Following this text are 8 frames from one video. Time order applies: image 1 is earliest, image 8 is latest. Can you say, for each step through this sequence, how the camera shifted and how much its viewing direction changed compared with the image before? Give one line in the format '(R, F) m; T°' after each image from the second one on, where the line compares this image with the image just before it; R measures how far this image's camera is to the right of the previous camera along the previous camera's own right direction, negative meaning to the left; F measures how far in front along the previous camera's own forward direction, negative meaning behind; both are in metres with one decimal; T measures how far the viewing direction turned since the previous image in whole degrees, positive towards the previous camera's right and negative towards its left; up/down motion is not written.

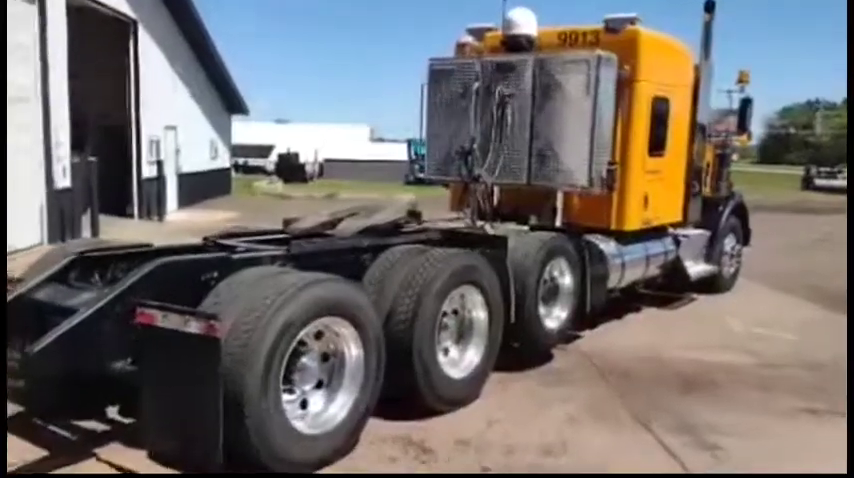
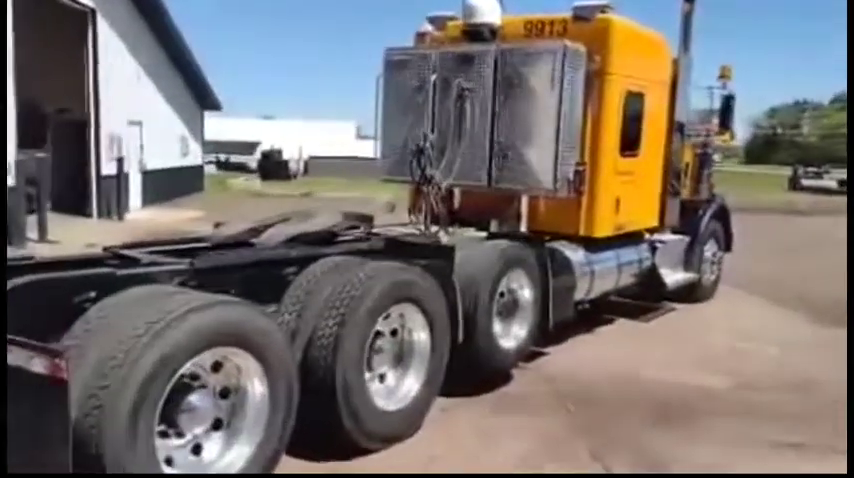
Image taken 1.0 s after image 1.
(+0.4, +0.7) m; +1°
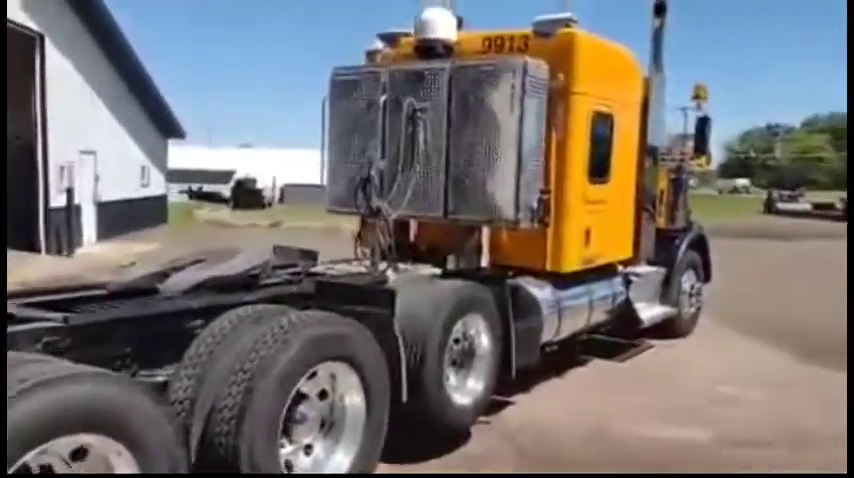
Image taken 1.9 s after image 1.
(+0.3, +0.8) m; +2°
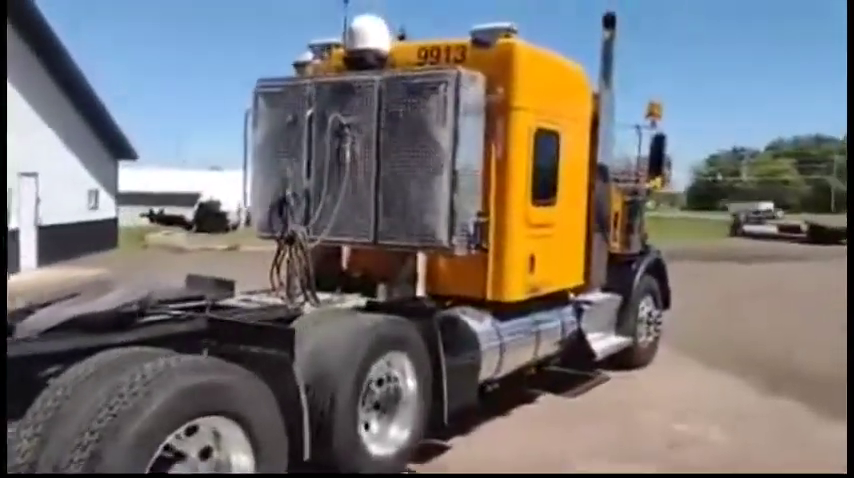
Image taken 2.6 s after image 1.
(+0.4, +0.6) m; +2°
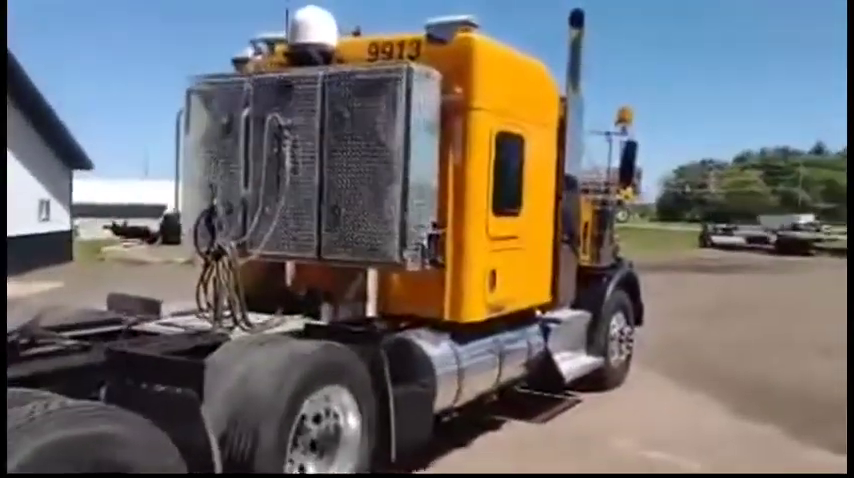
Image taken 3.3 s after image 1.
(+0.2, +0.6) m; +2°
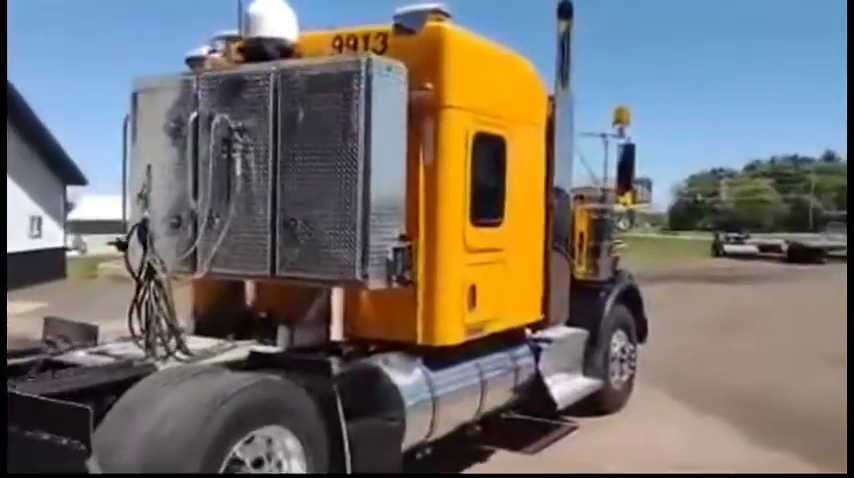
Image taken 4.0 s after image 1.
(+0.3, +0.6) m; -1°
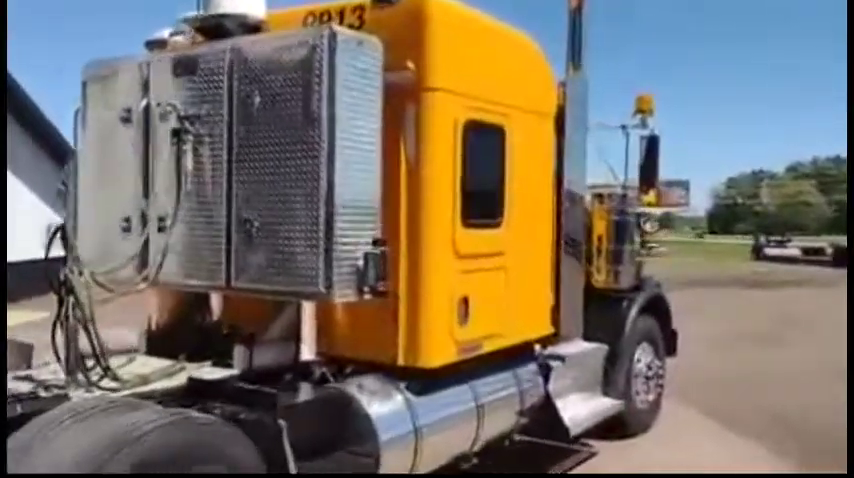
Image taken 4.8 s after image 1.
(+0.3, +0.8) m; -3°
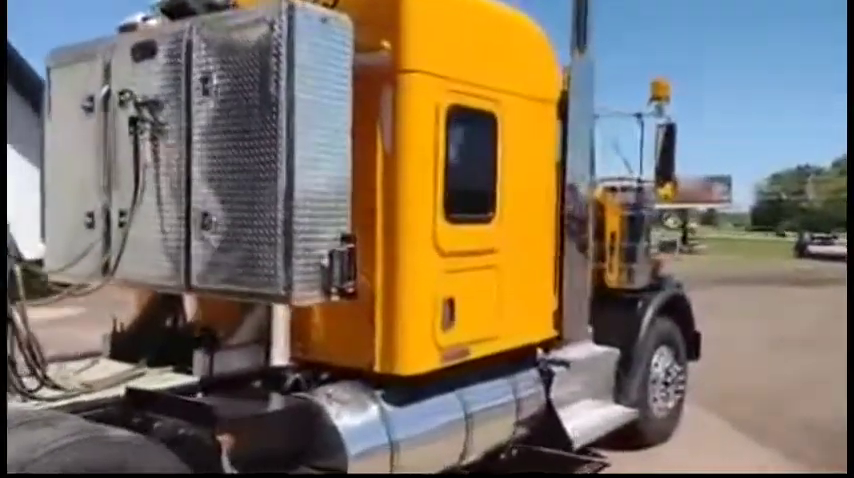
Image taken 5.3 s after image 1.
(+0.3, +0.4) m; -3°
